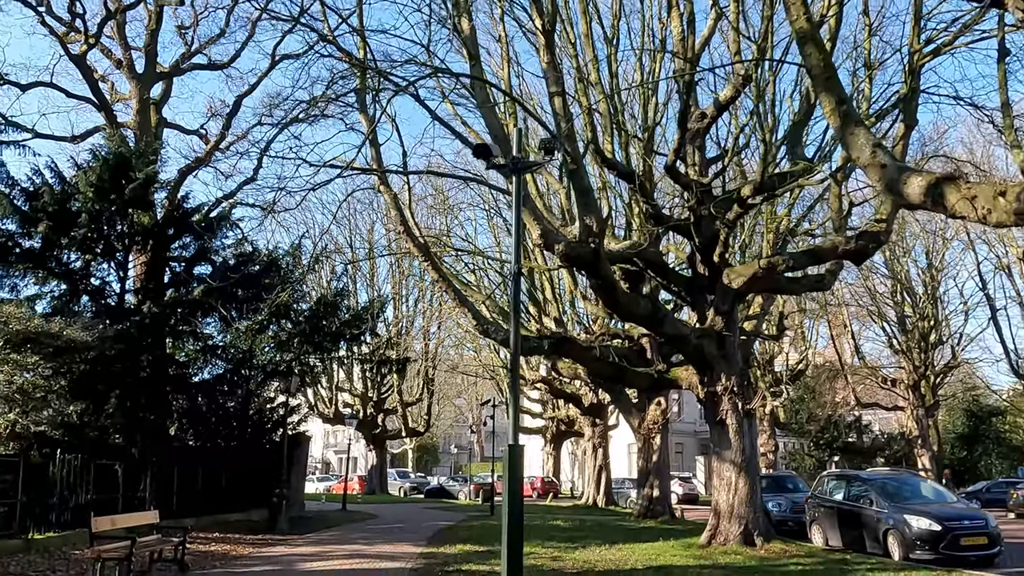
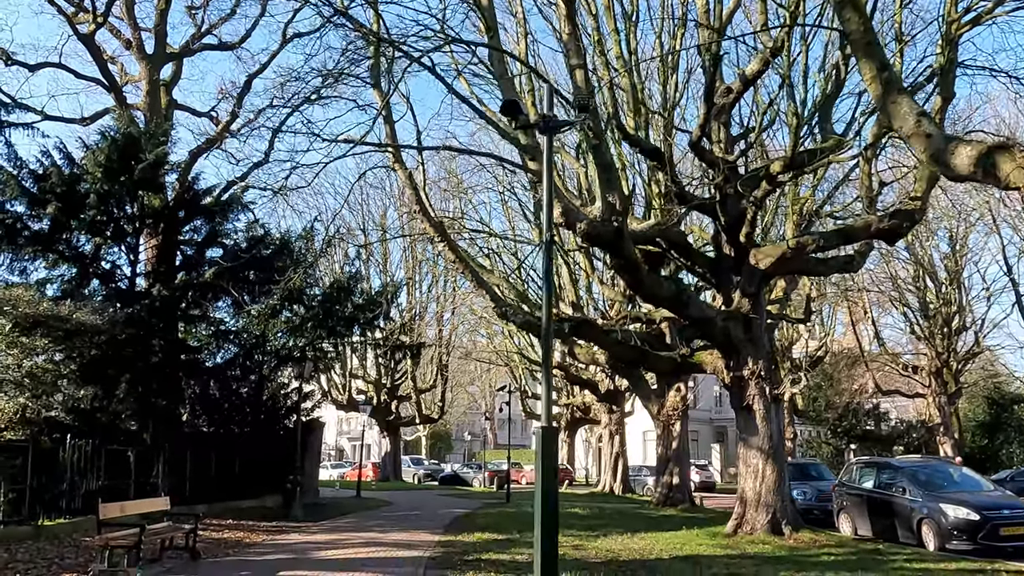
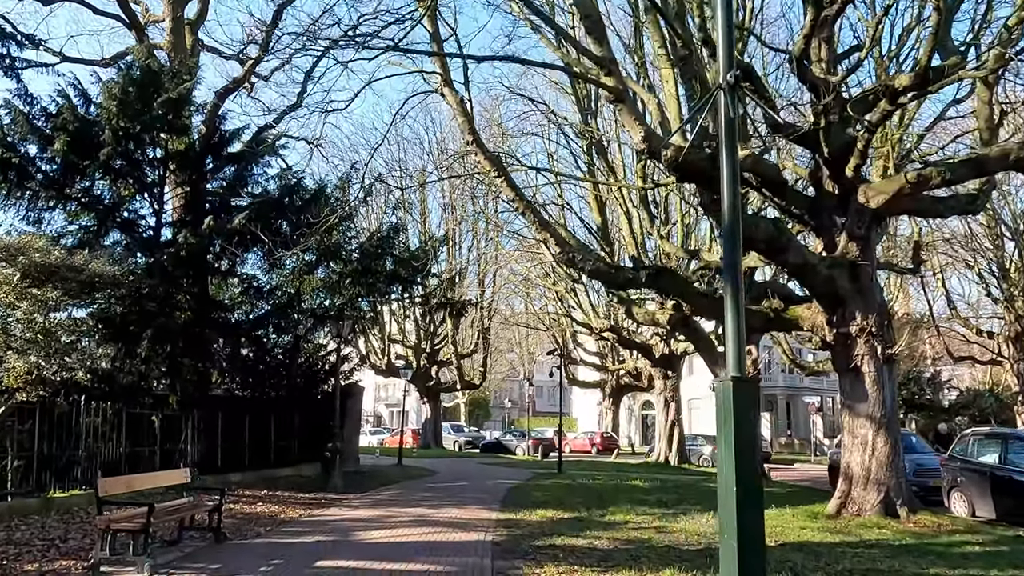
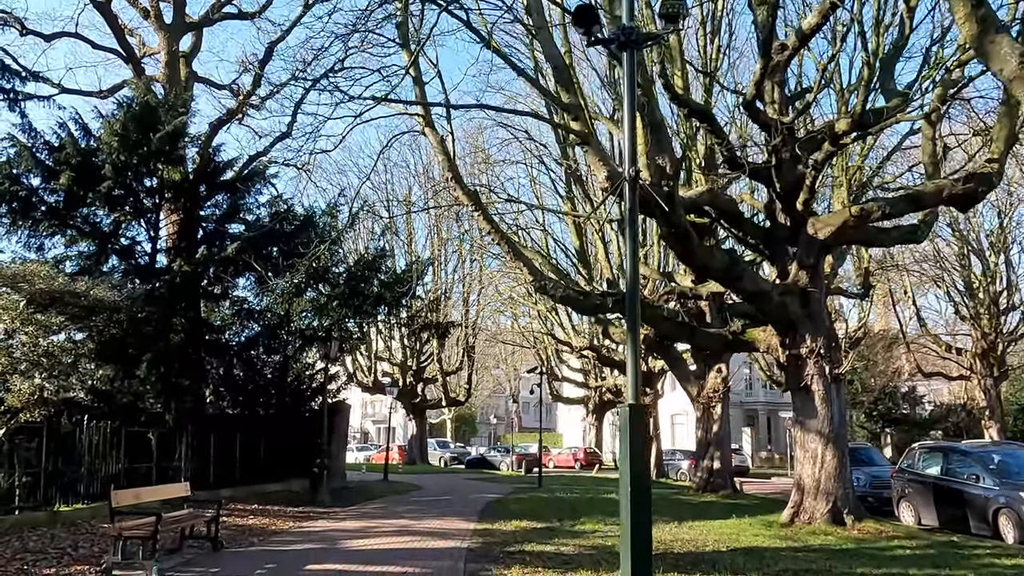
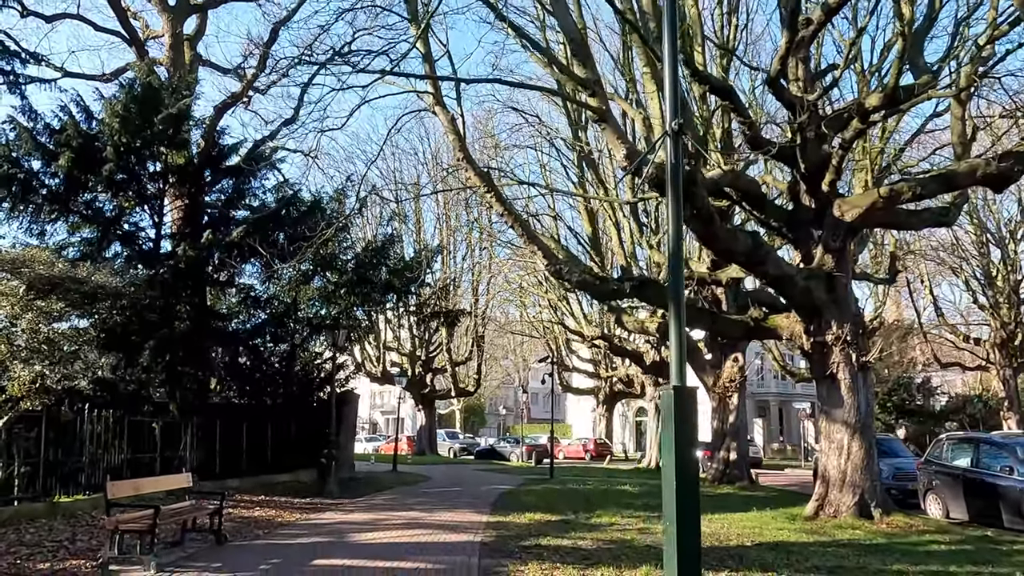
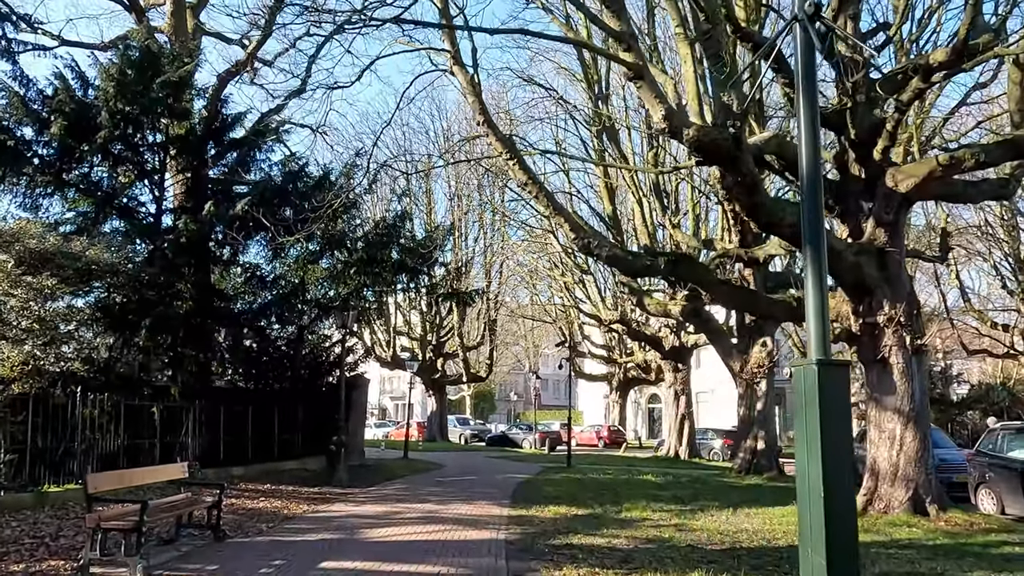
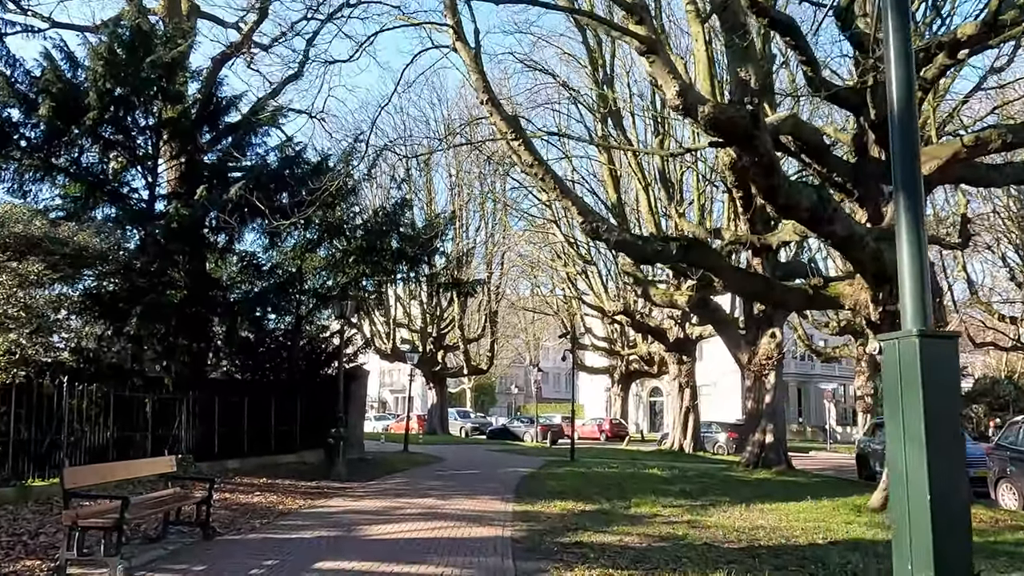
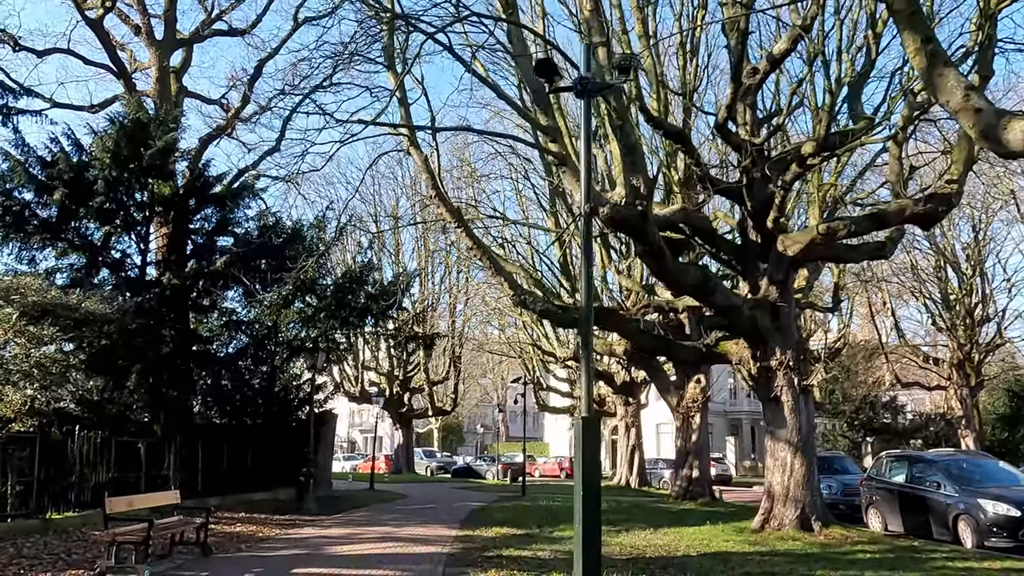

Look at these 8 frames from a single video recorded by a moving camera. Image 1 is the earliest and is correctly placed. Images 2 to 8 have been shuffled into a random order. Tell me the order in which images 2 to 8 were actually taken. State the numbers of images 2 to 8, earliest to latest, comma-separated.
2, 8, 4, 5, 3, 6, 7
